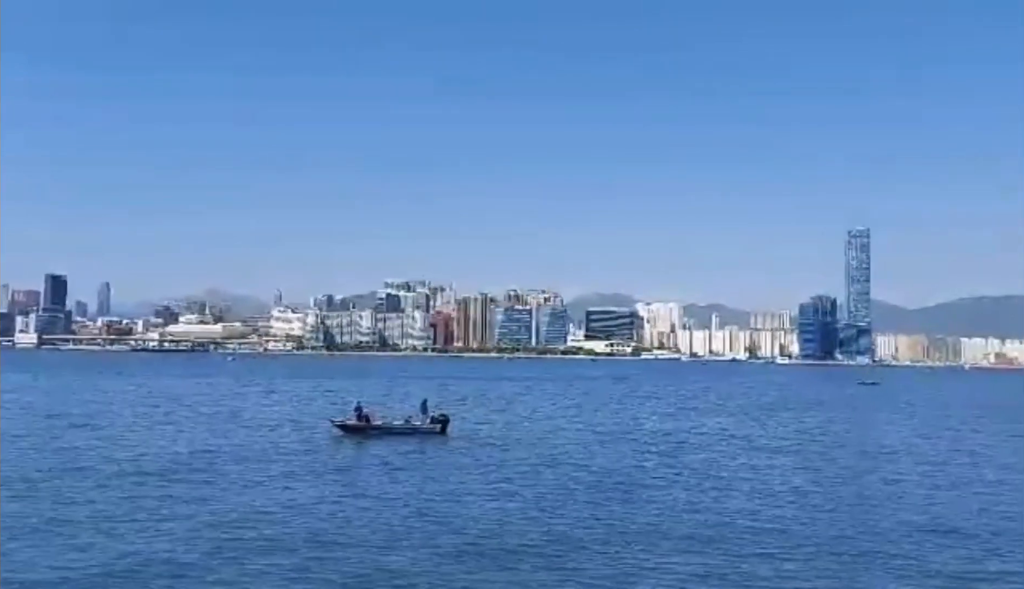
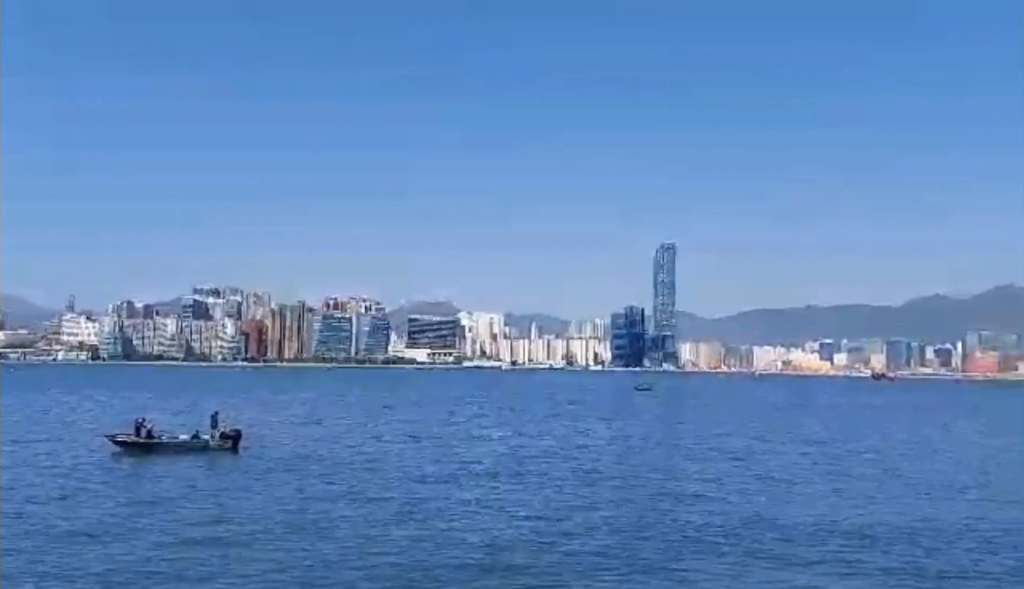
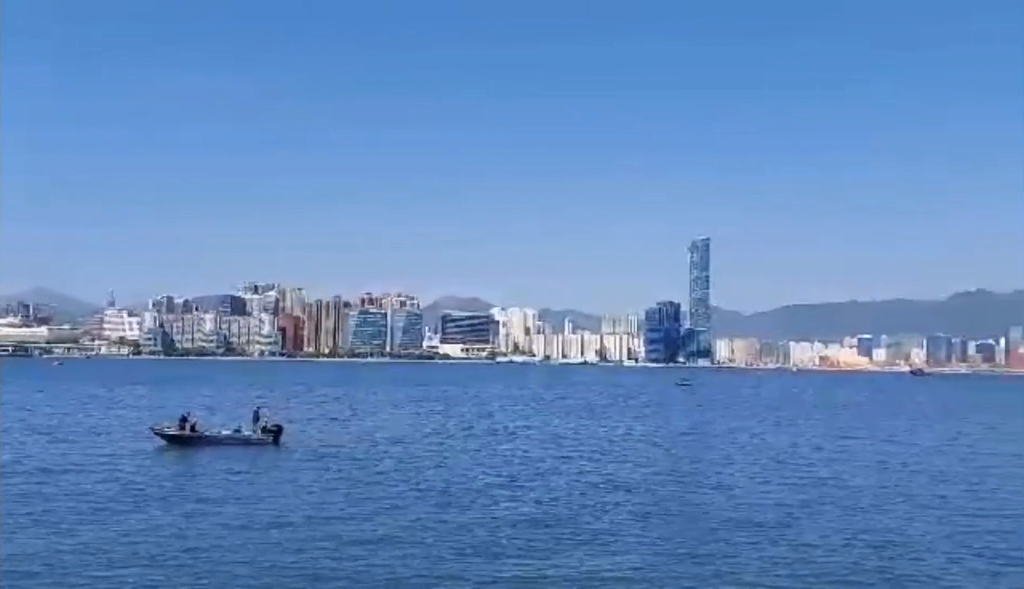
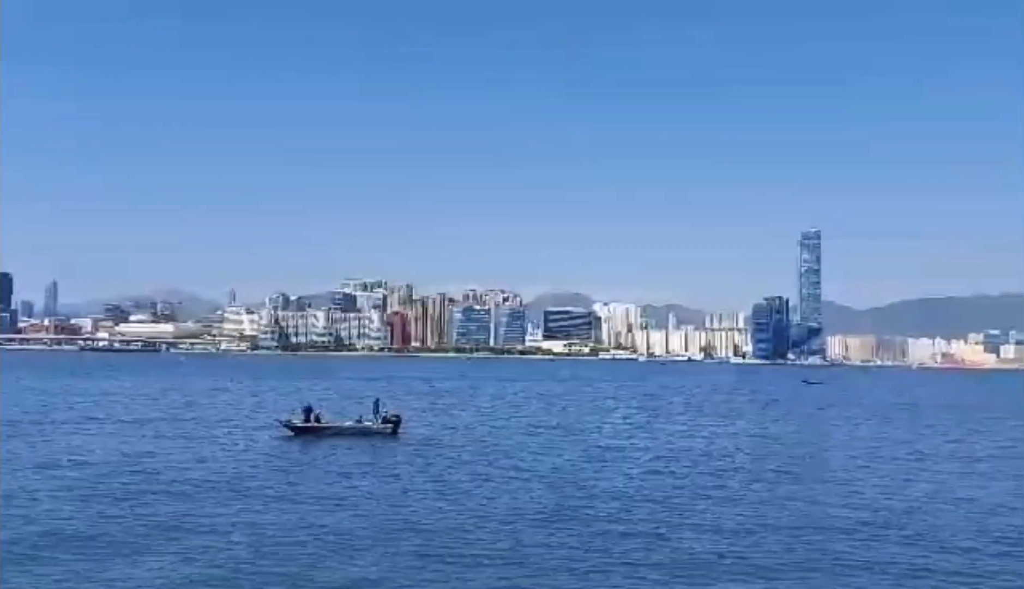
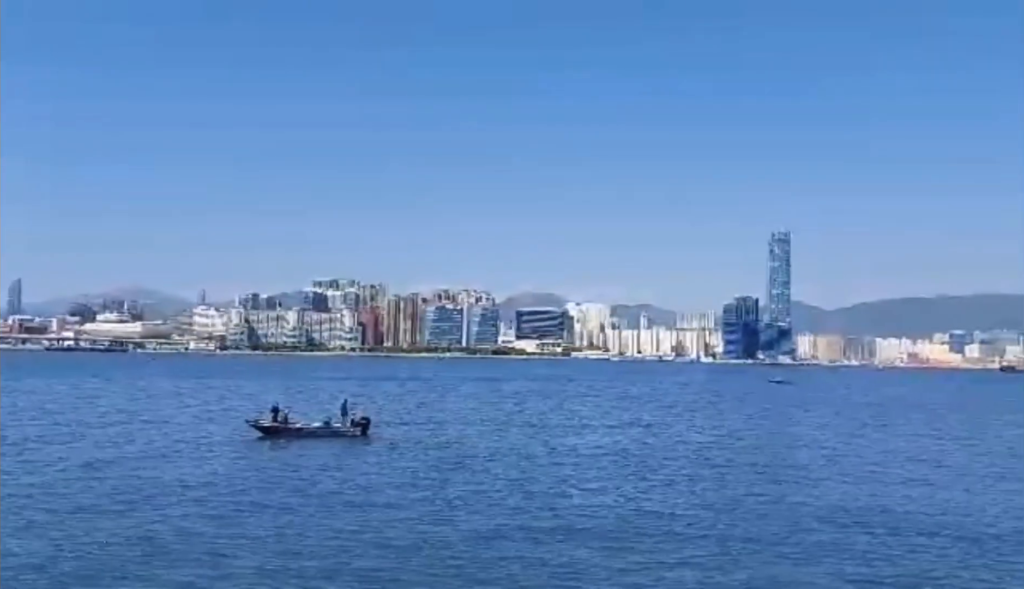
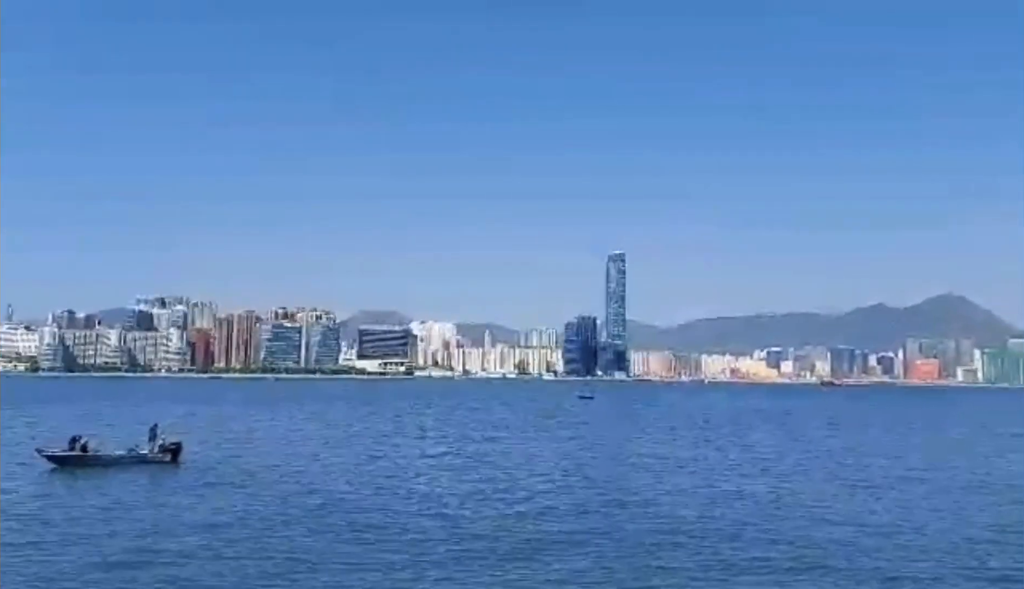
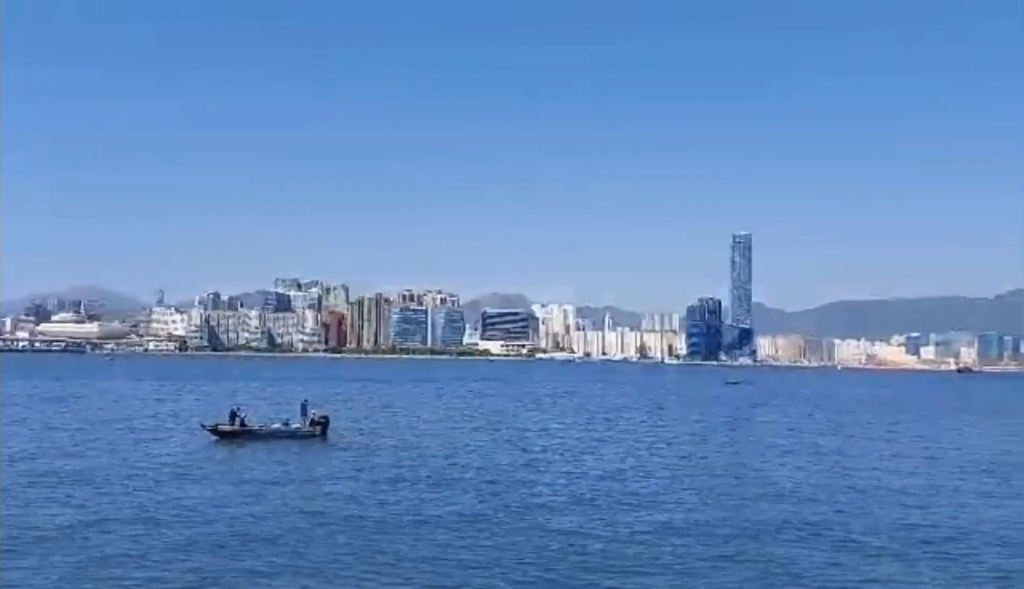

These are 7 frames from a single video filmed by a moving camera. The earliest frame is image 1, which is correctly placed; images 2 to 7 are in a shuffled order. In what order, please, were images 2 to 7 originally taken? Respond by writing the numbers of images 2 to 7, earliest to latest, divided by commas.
4, 5, 7, 3, 2, 6
